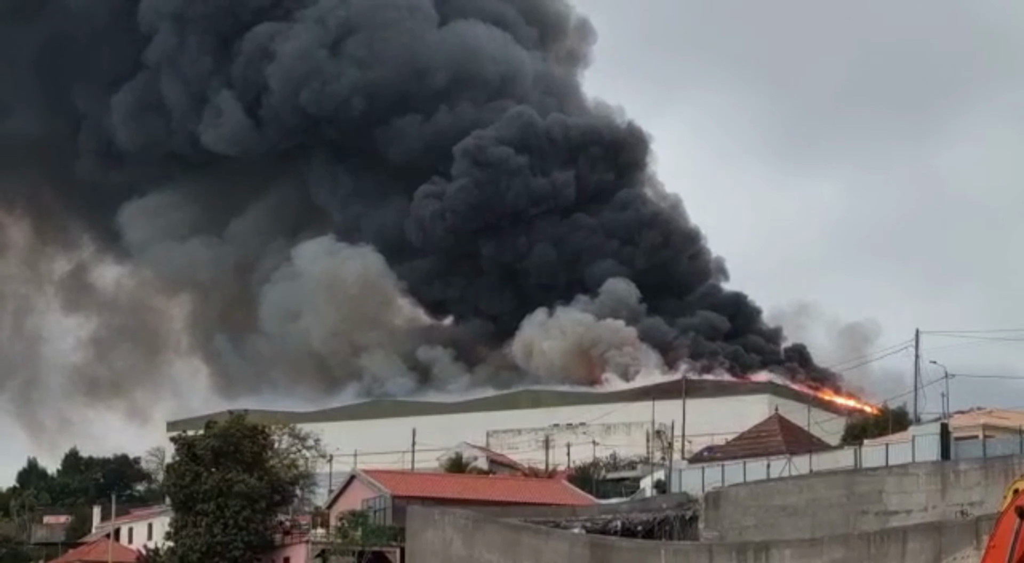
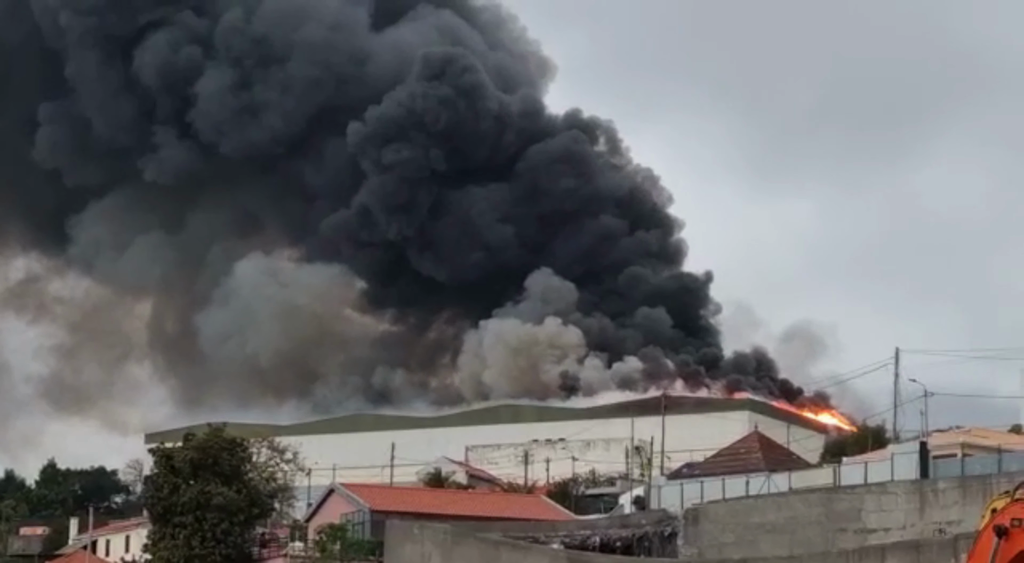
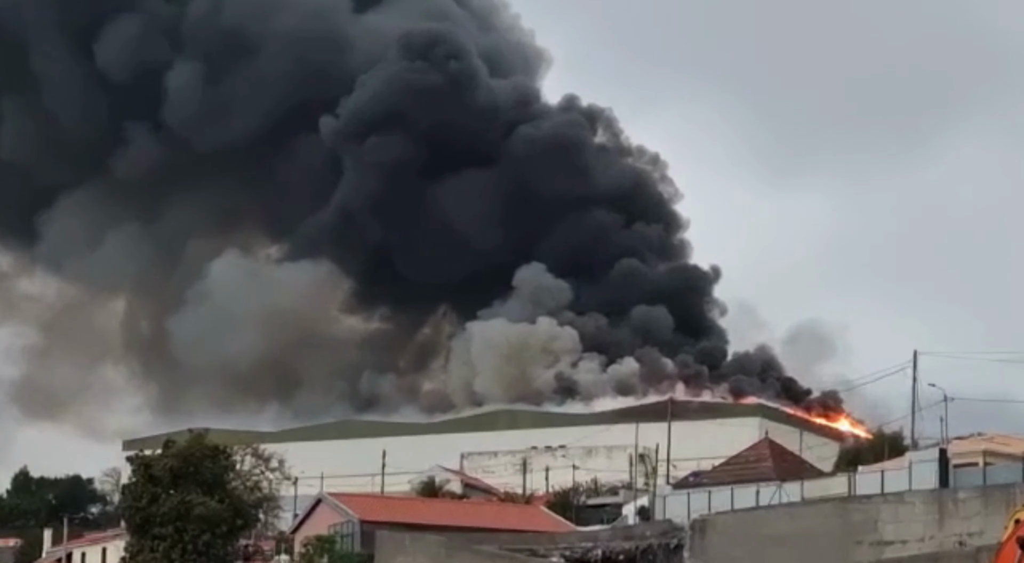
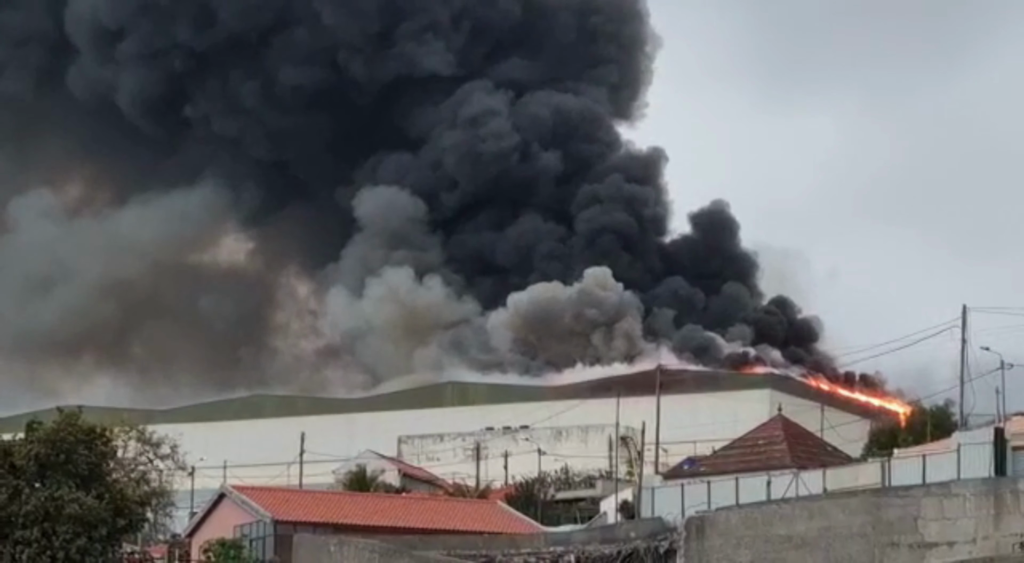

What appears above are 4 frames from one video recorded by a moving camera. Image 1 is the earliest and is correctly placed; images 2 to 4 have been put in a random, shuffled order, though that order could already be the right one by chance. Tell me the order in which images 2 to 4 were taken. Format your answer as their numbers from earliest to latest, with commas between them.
2, 3, 4
